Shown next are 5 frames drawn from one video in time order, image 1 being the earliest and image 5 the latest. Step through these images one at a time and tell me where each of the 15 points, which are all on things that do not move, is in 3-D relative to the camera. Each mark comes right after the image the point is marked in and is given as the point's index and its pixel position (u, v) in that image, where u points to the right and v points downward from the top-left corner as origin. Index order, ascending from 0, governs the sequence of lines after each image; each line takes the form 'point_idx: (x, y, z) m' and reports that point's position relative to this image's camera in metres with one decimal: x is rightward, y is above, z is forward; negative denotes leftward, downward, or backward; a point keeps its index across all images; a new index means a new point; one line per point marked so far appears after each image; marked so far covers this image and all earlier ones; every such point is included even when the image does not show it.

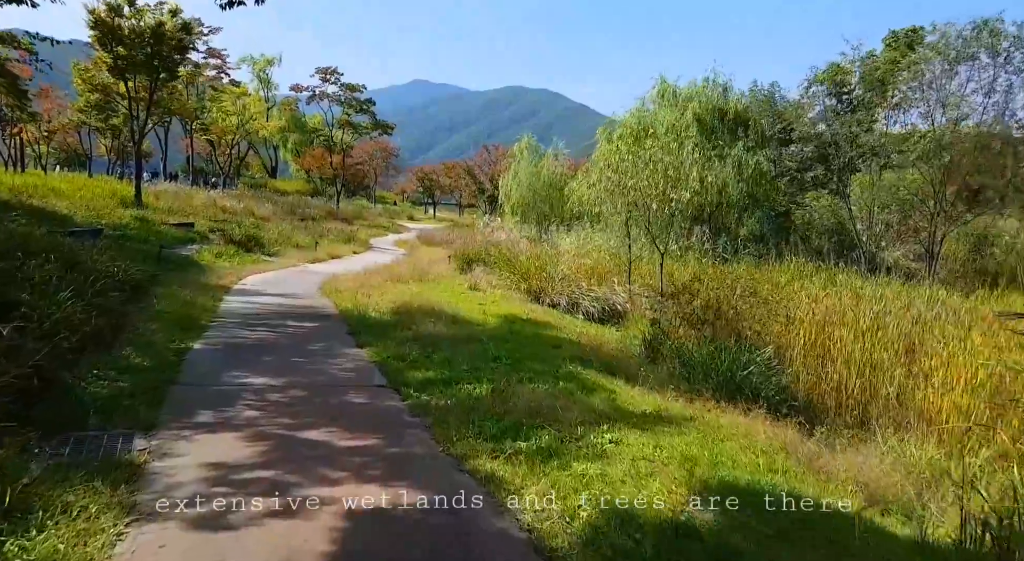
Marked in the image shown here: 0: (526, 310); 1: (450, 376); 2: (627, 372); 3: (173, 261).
0: (+0.3, -0.5, +12.5) m
1: (-0.6, -0.9, +6.7) m
2: (+1.3, -1.0, +7.7) m
3: (-6.8, +0.4, +14.2) m
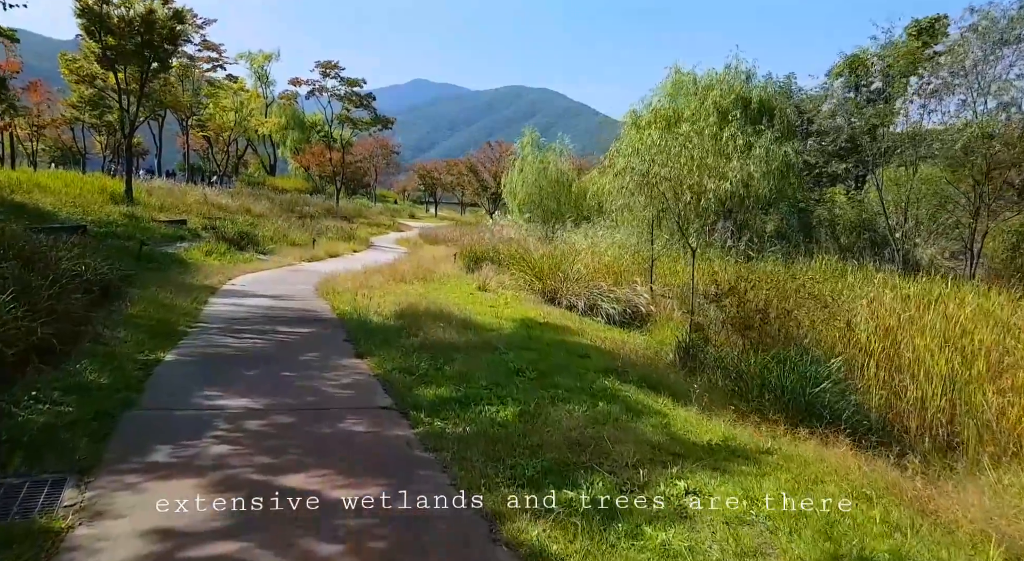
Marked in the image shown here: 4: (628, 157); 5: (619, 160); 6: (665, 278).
0: (+0.5, -0.5, +11.4) m
1: (-0.4, -0.9, +5.6) m
2: (+1.5, -1.0, +6.7) m
3: (-6.6, +0.4, +13.1) m
4: (+2.2, +2.3, +13.1) m
5: (+2.2, +2.5, +14.4) m
6: (+3.1, 0.0, +13.9) m
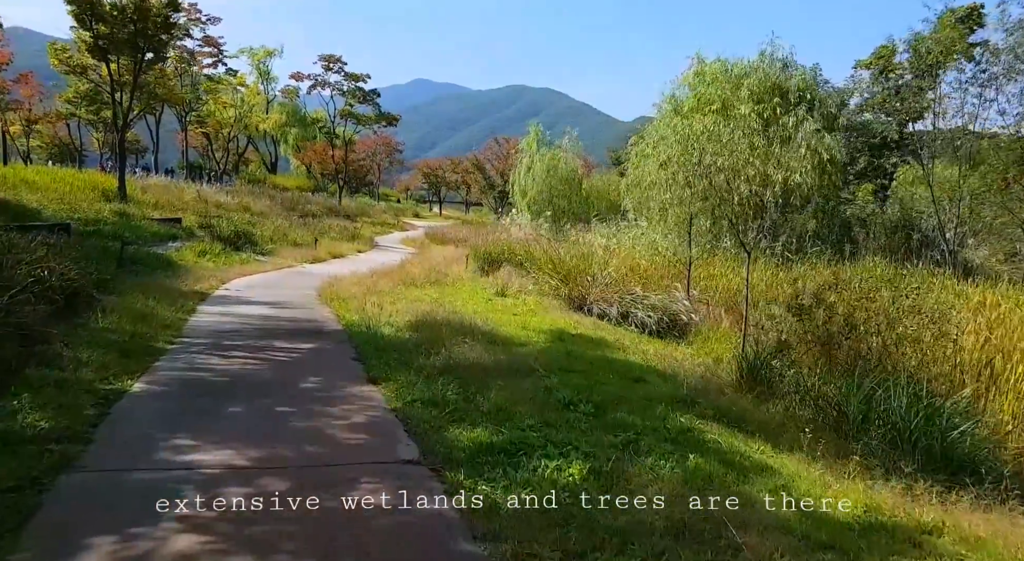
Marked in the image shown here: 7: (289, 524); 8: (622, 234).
0: (+0.9, -0.6, +10.2) m
1: (0.0, -1.0, +4.4) m
2: (+1.9, -1.1, +5.4) m
3: (-6.2, +0.3, +11.9) m
4: (+2.6, +2.2, +11.8) m
5: (+2.6, +2.4, +13.2) m
6: (+3.5, -0.1, +12.7) m
7: (-1.0, -1.1, +3.2) m
8: (+2.6, +1.0, +16.4) m
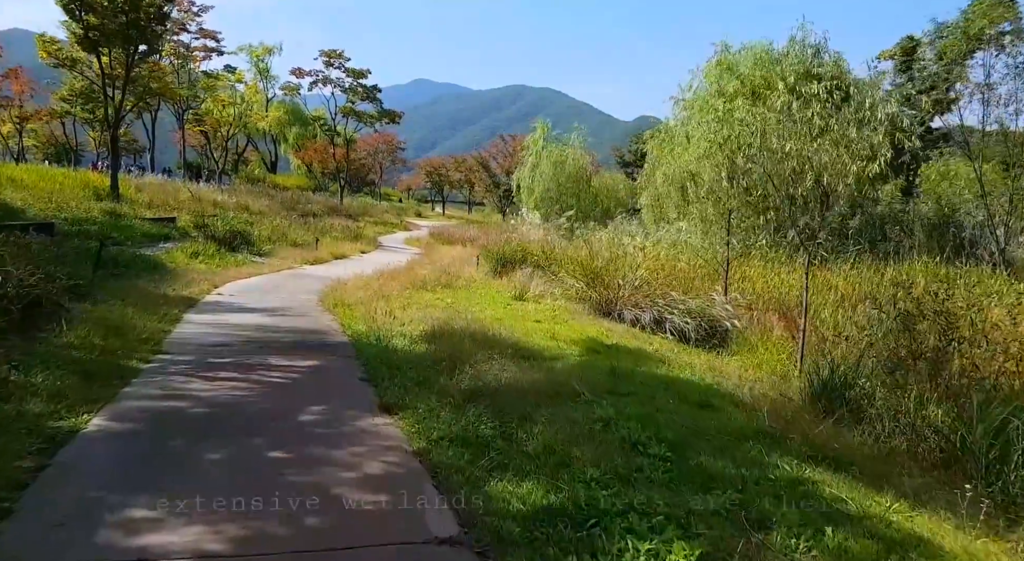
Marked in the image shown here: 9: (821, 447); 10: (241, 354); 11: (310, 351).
0: (+1.2, -0.7, +9.1) m
1: (+0.3, -1.0, +3.3) m
2: (+2.2, -1.2, +4.3) m
3: (-5.9, +0.2, +10.8) m
4: (+2.9, +2.2, +10.8) m
5: (+2.9, +2.4, +12.1) m
6: (+3.8, -0.1, +11.6) m
7: (-0.7, -1.1, +2.1) m
8: (+2.9, +1.0, +15.4) m
9: (+2.0, -1.1, +4.7) m
10: (-2.5, -0.7, +6.5) m
11: (-2.0, -0.7, +6.8) m
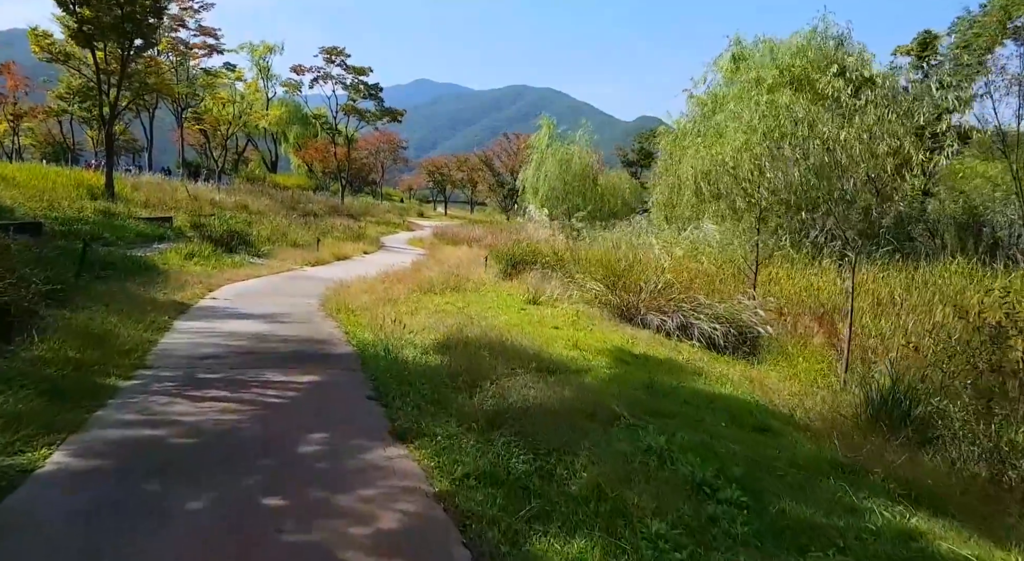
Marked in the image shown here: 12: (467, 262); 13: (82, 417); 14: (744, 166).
0: (+1.4, -0.7, +8.4) m
1: (+0.5, -1.1, +2.6) m
2: (+2.4, -1.2, +3.6) m
3: (-5.6, +0.2, +10.2) m
4: (+3.1, +2.1, +10.1) m
5: (+3.1, +2.3, +11.4) m
6: (+4.0, -0.1, +10.9) m
7: (-0.5, -1.2, +1.4) m
8: (+3.1, +1.0, +14.7) m
9: (+2.2, -1.1, +4.0) m
10: (-2.3, -0.7, +5.8) m
11: (-1.7, -0.7, +6.1) m
12: (-1.1, +0.4, +16.5) m
13: (-2.6, -0.8, +4.2) m
14: (+3.3, +1.7, +10.6) m
